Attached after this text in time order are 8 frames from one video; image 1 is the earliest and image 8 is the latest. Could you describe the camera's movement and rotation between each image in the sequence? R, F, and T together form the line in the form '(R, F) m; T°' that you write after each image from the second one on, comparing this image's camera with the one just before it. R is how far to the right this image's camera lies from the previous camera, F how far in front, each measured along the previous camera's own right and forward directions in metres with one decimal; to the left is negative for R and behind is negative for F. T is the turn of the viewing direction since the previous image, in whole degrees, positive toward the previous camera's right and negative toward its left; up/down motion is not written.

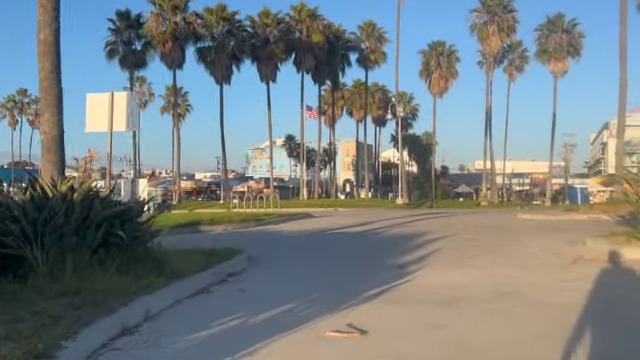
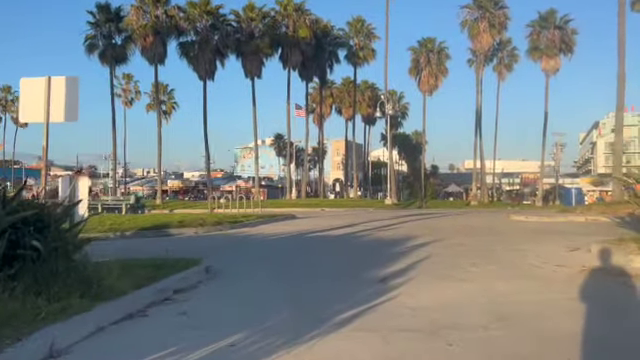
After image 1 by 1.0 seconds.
(+0.4, +1.7) m; +1°
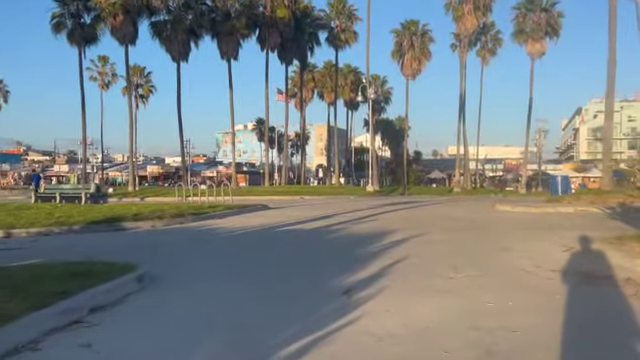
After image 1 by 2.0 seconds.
(+0.5, +1.8) m; +2°
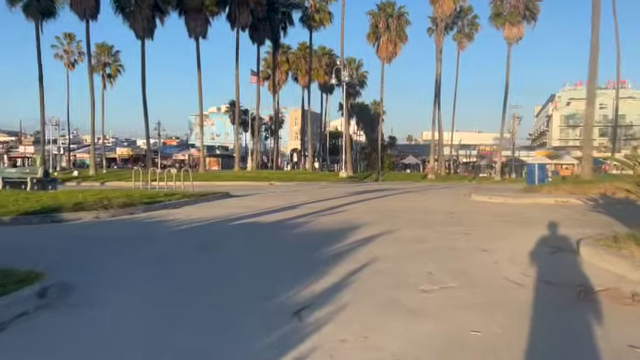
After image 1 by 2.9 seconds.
(+0.4, +1.7) m; +3°
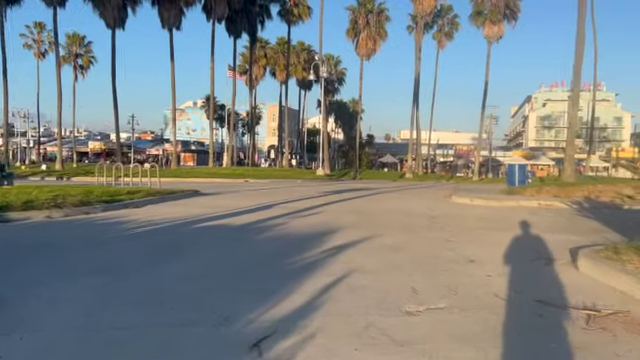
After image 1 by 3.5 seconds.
(+0.1, +1.2) m; +2°
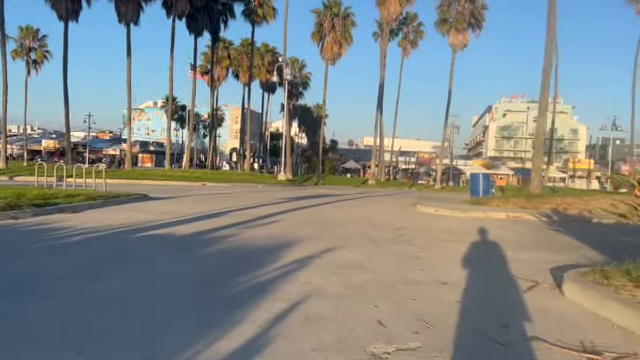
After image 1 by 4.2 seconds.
(+0.1, +1.3) m; +4°
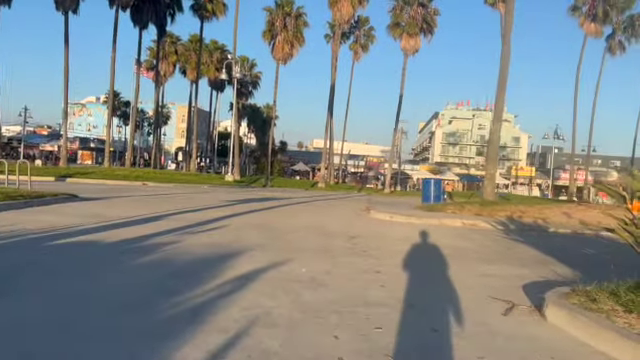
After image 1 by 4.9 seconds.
(0.0, +1.3) m; +5°
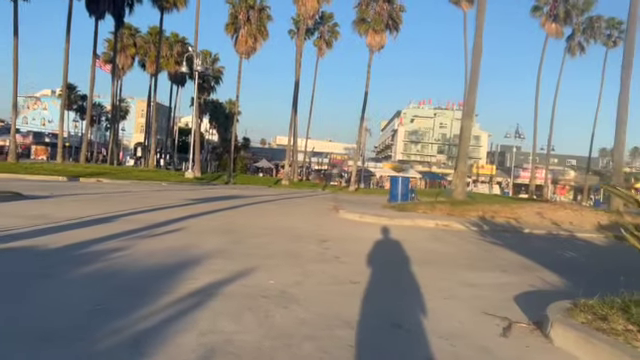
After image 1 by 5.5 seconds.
(-0.1, +1.1) m; +4°
